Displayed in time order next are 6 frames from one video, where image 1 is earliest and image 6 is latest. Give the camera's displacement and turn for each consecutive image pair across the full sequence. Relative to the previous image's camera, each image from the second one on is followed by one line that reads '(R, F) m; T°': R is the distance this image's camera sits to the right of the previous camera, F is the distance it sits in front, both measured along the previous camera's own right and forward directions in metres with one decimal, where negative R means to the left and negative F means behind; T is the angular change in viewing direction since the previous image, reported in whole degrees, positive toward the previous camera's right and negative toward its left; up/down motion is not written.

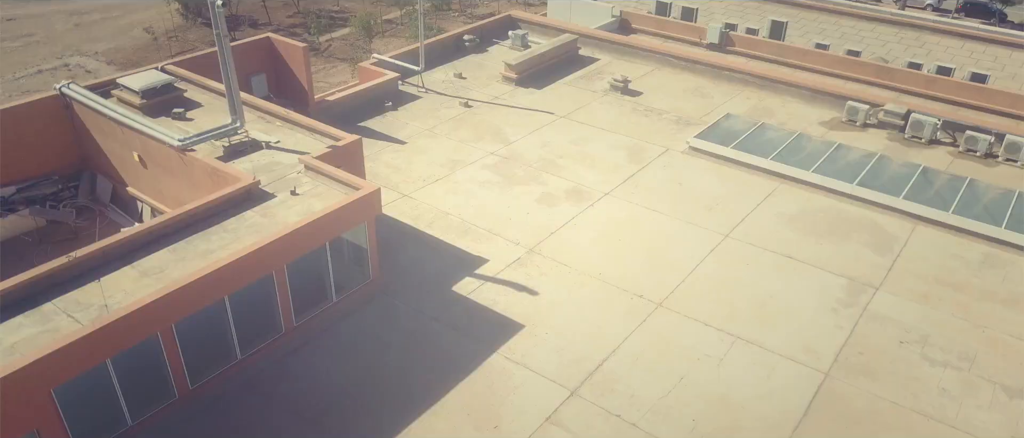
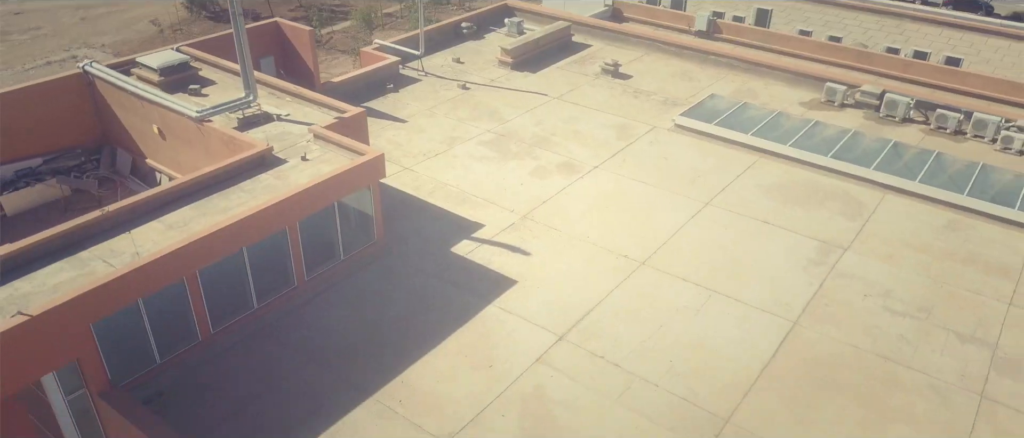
(+0.1, -1.3) m; 0°
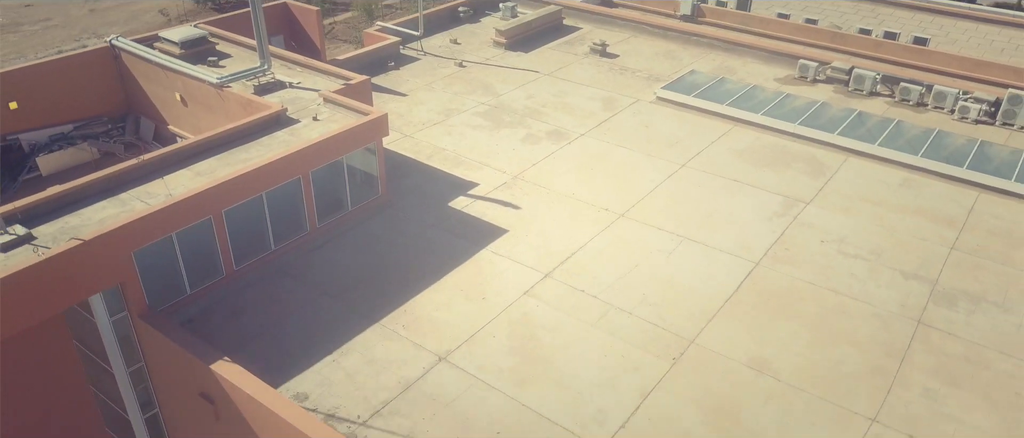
(+0.2, -1.8) m; 0°
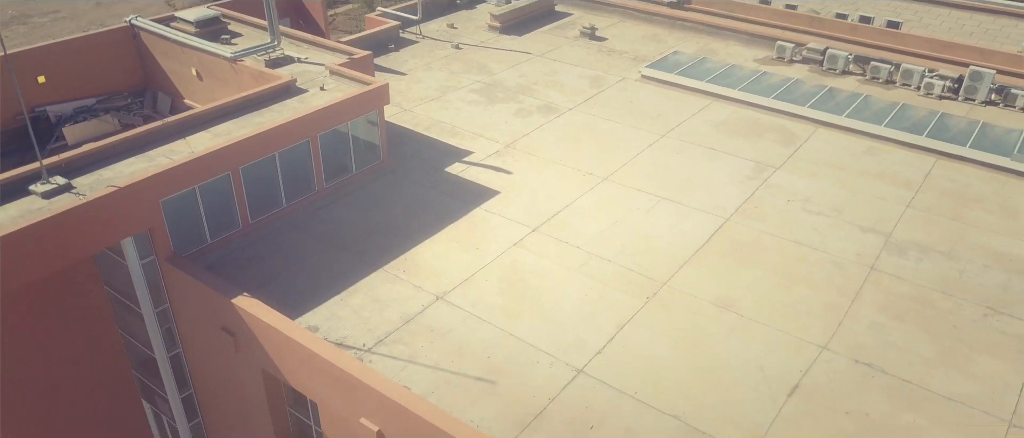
(+0.2, -1.6) m; 0°
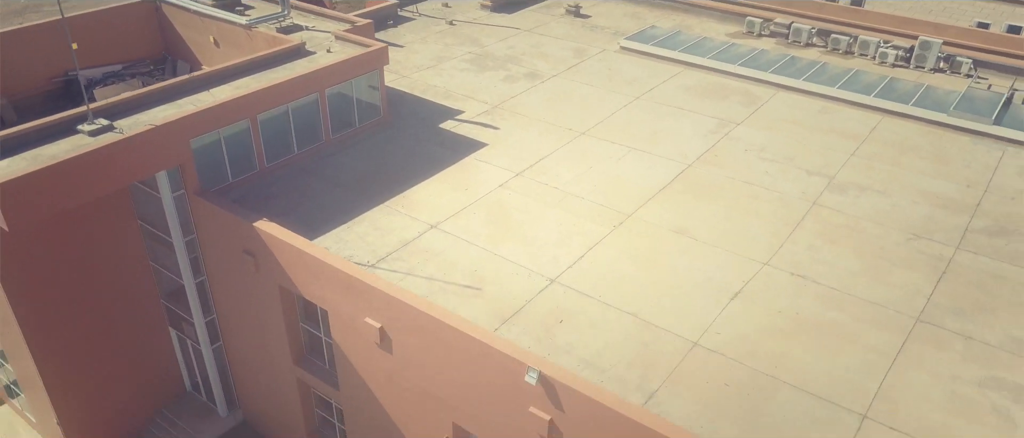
(+0.3, -2.4) m; 0°
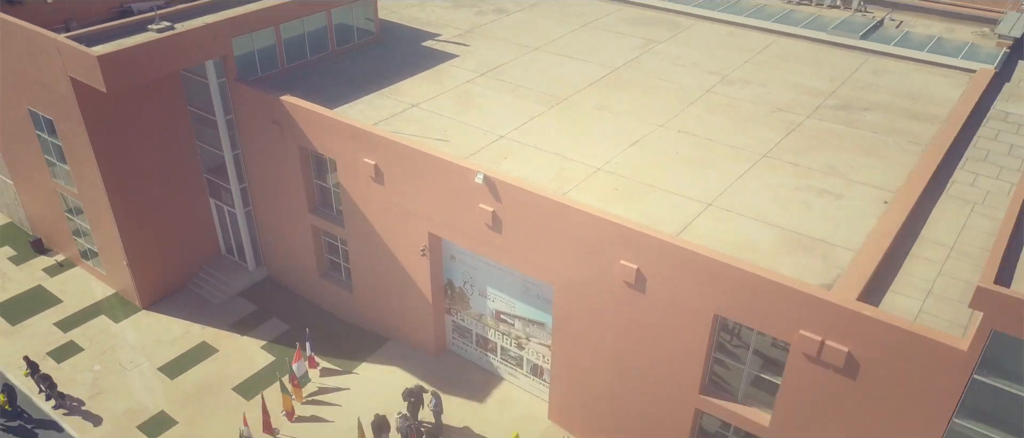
(+1.0, -6.0) m; 0°
